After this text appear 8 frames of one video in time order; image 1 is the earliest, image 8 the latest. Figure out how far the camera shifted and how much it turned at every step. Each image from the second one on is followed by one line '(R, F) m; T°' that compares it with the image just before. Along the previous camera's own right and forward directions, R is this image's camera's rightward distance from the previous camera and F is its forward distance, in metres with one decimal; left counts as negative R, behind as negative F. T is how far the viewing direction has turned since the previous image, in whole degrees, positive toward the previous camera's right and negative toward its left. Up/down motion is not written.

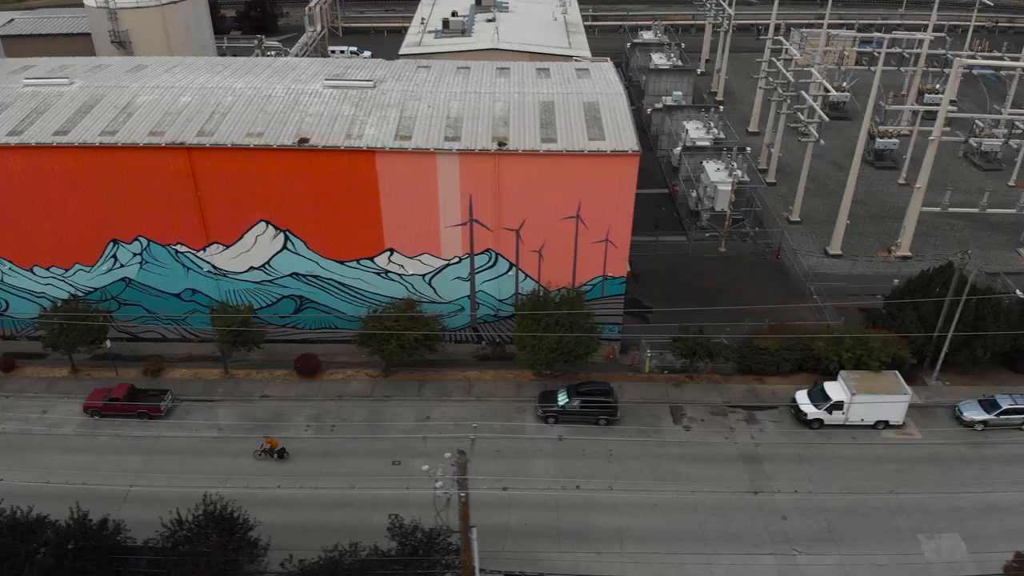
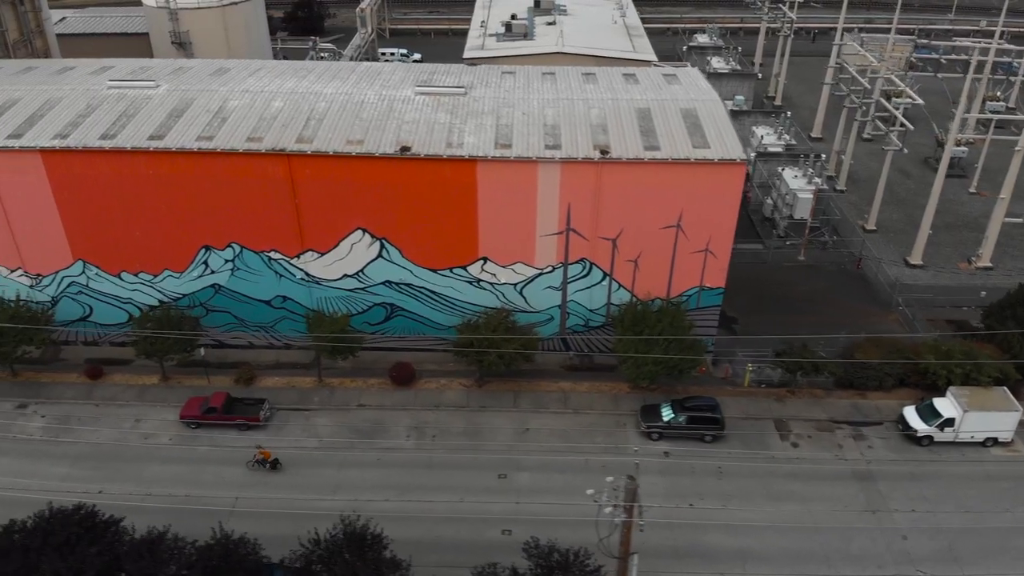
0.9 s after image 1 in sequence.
(-2.3, +0.4) m; 0°
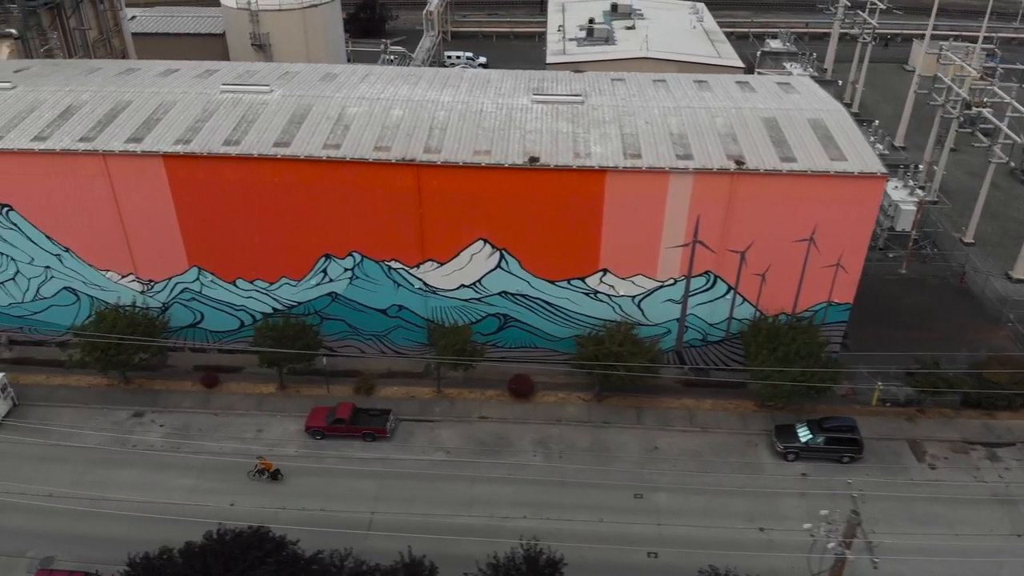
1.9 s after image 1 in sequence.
(-2.7, +0.5) m; -1°
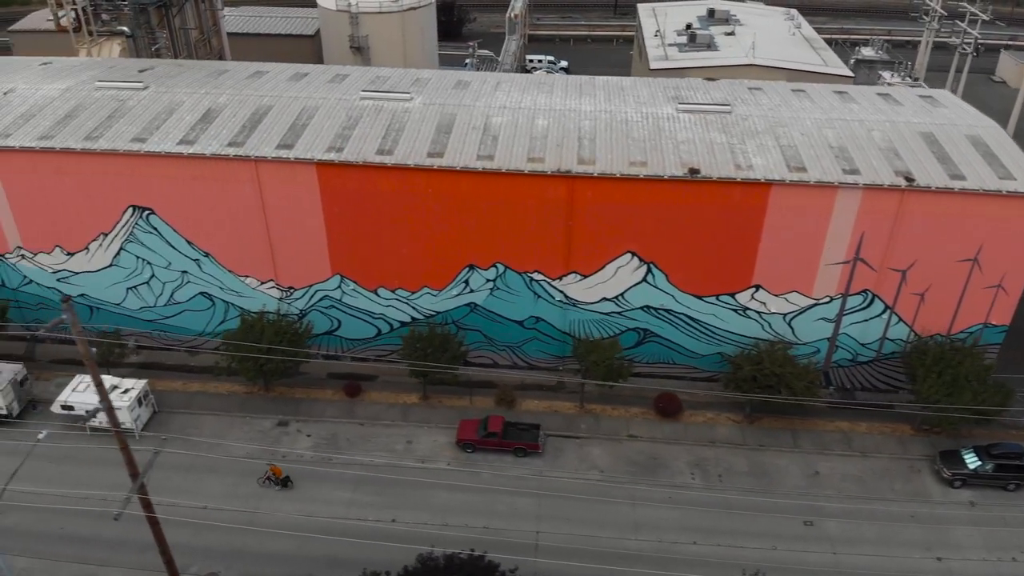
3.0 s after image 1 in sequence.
(-3.1, +0.5) m; -1°
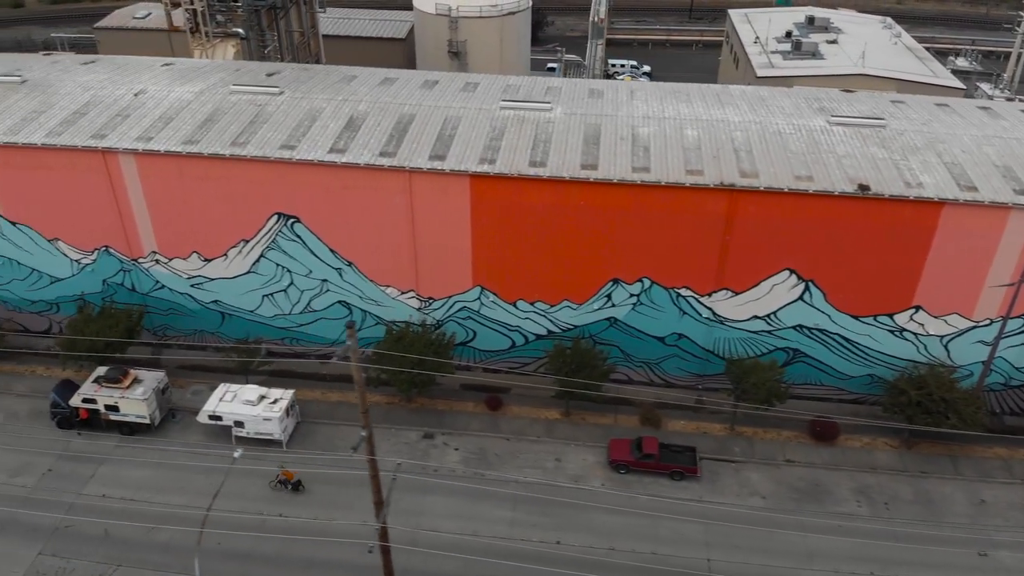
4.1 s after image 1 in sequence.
(-3.1, +0.5) m; -1°
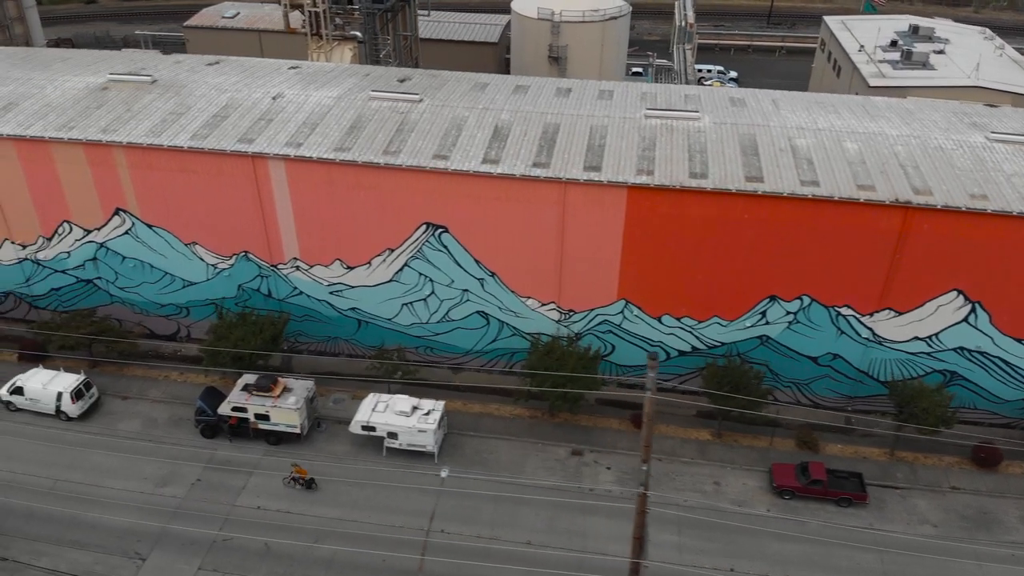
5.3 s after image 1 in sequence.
(-3.1, +0.5) m; -1°
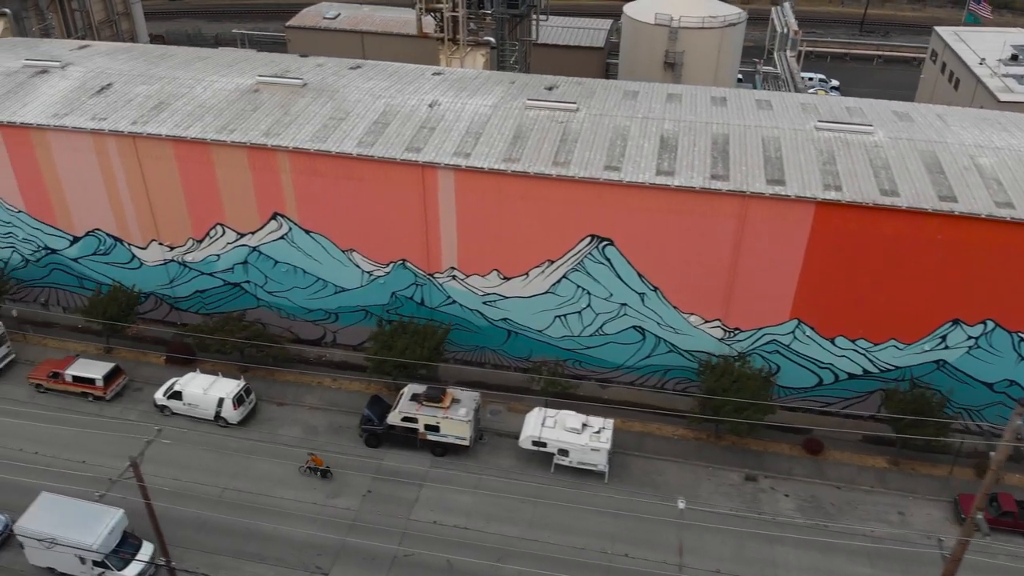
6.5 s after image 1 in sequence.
(-3.3, +0.4) m; -1°
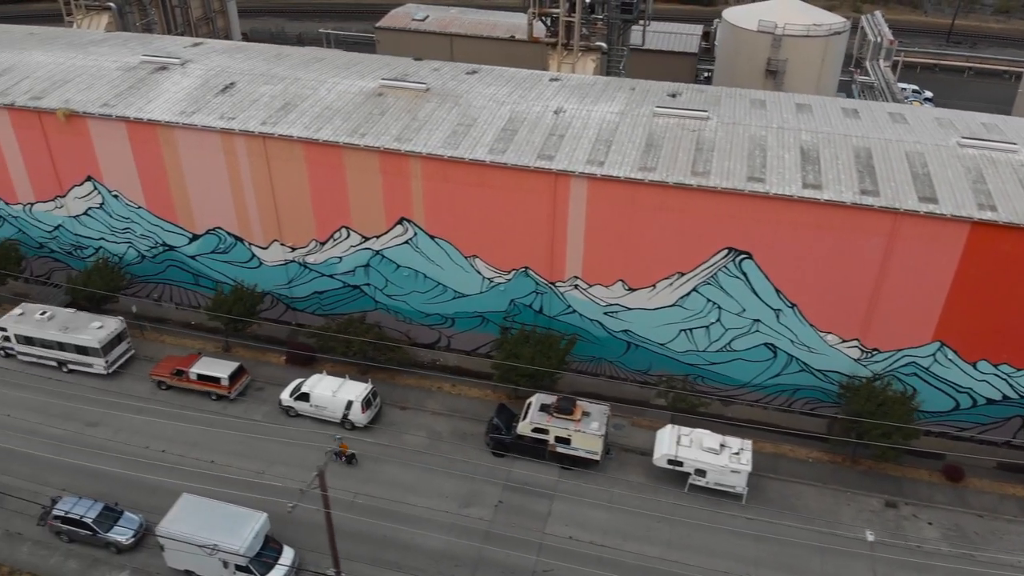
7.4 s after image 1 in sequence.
(-2.2, +0.2) m; -2°
